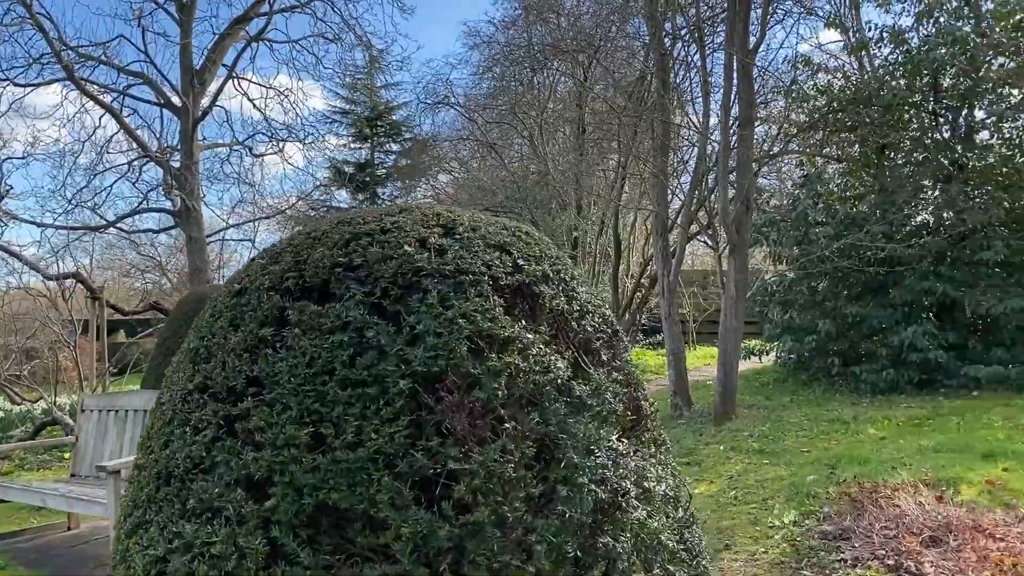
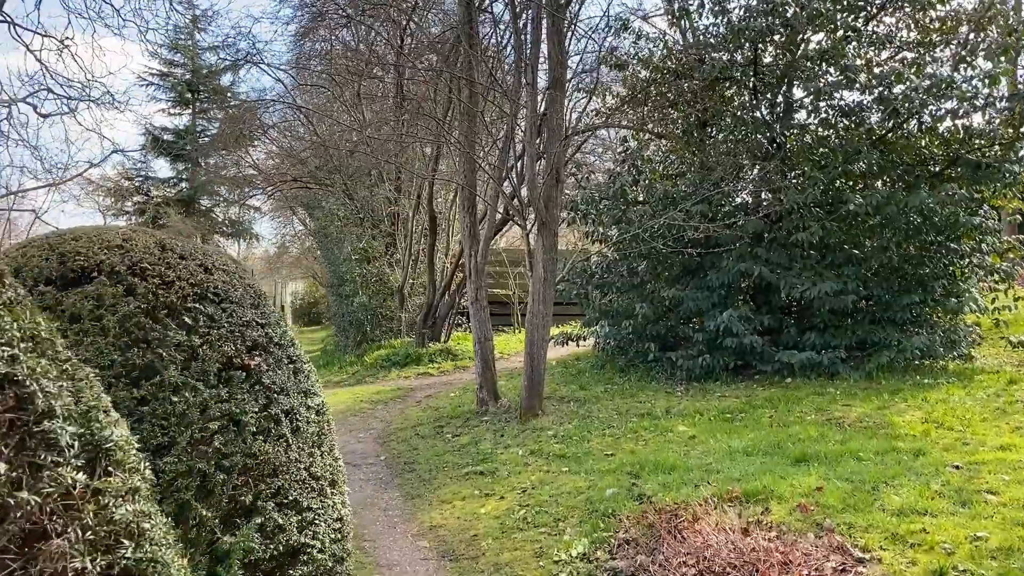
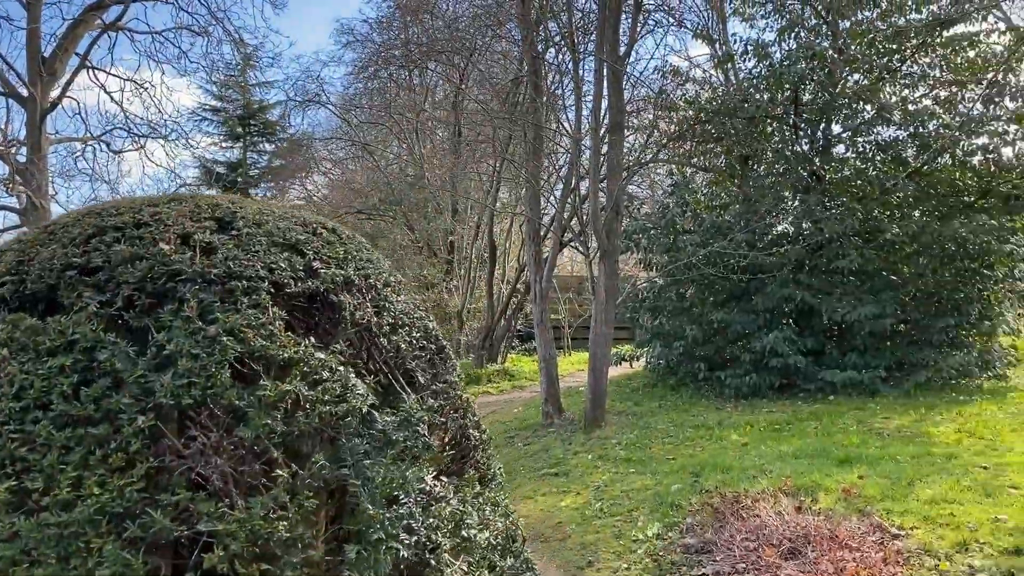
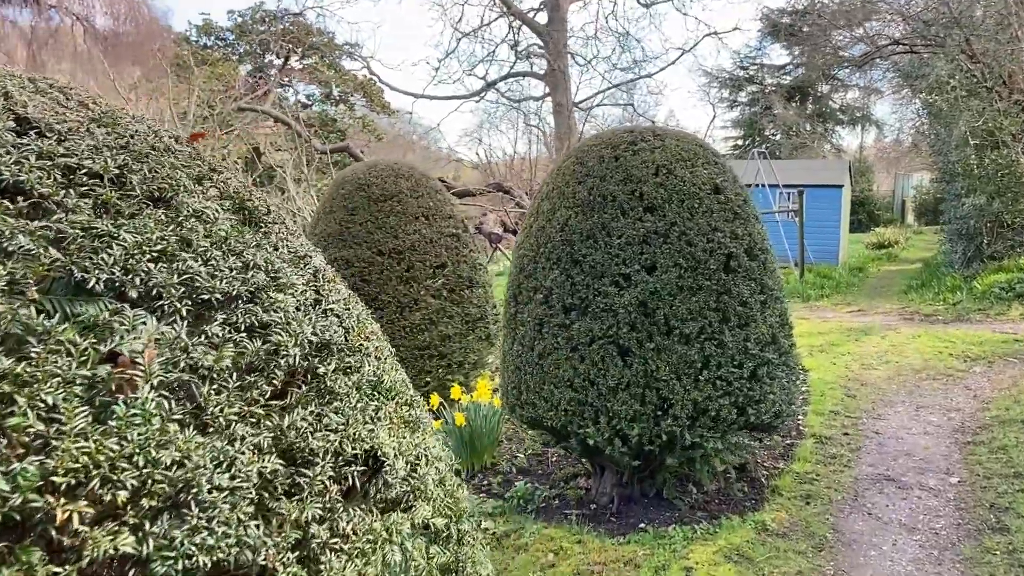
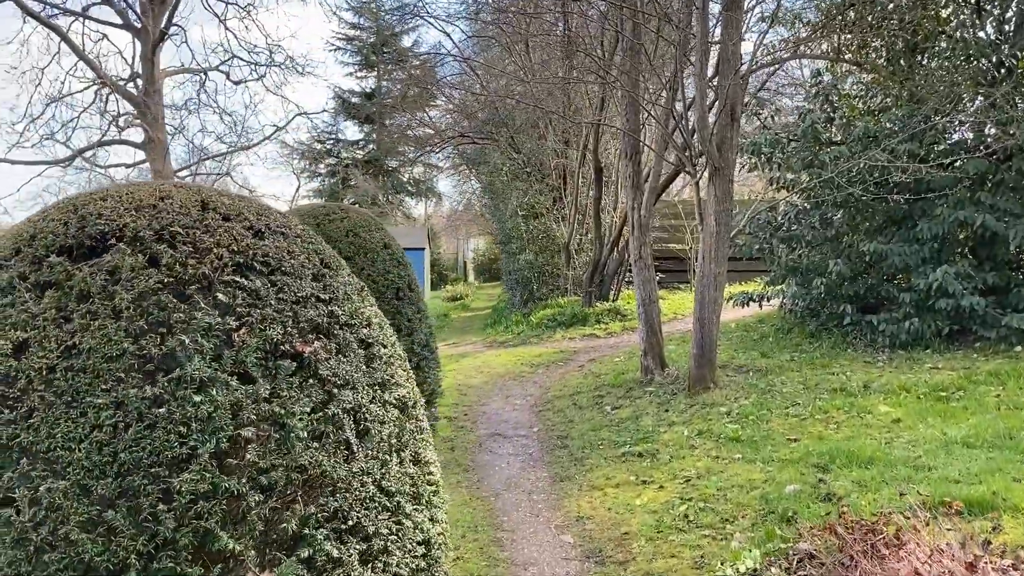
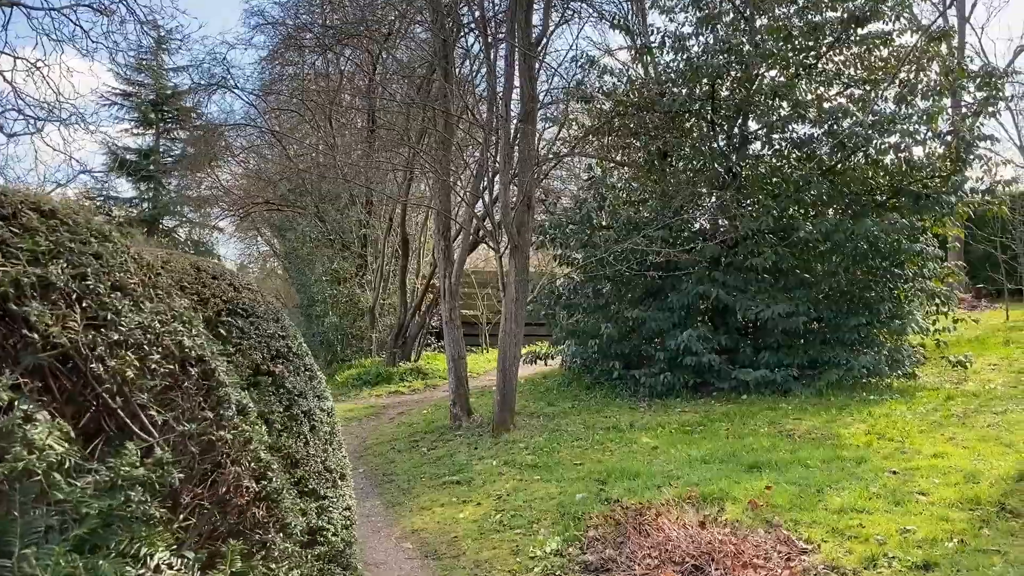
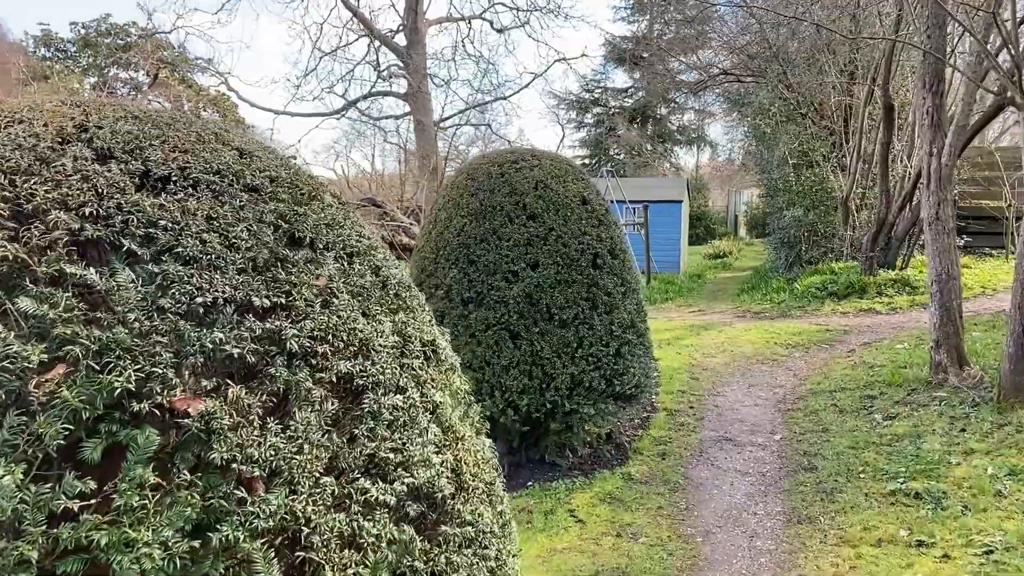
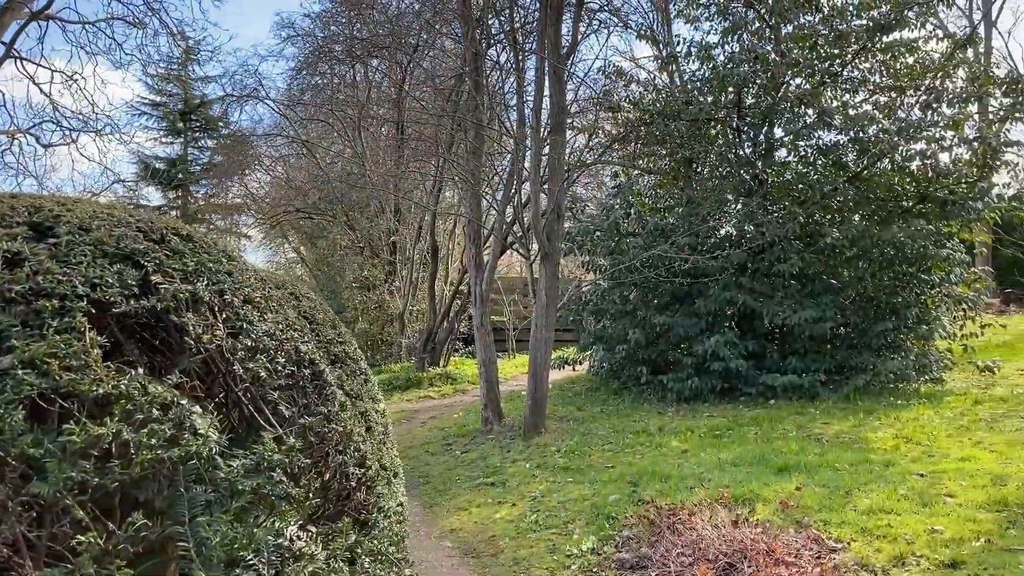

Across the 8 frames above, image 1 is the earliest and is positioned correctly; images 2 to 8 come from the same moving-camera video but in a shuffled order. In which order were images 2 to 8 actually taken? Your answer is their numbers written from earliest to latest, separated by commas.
3, 8, 6, 2, 5, 7, 4
